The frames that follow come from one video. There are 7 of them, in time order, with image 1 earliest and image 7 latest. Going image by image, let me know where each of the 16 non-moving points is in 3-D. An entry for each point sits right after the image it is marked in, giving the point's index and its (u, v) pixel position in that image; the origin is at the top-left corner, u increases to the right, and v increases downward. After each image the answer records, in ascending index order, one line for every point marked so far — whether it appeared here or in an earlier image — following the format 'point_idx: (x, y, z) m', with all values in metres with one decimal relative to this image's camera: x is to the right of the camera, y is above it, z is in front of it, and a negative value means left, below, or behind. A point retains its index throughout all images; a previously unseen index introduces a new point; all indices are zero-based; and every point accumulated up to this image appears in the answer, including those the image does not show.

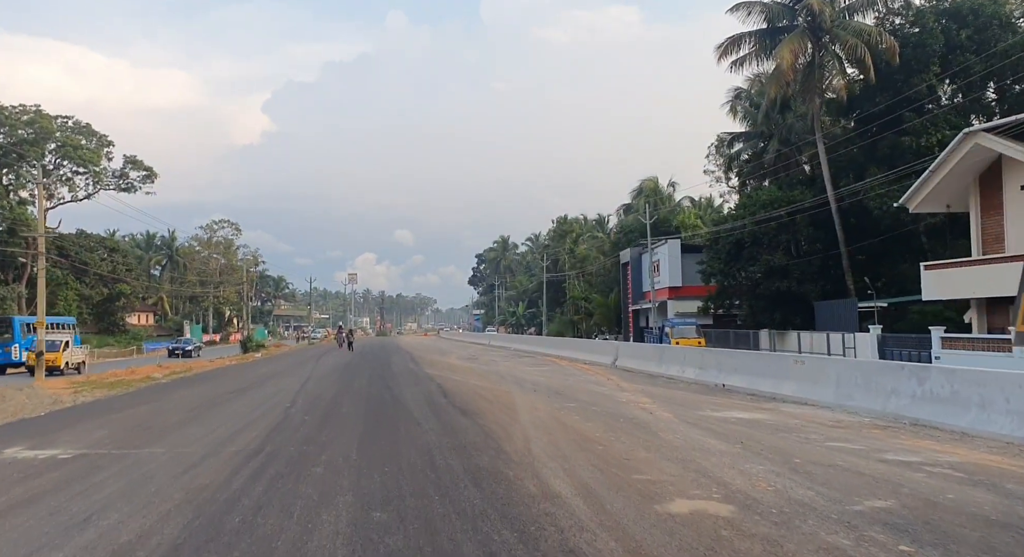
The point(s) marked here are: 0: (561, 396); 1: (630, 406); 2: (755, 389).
0: (+1.2, -3.0, +17.4) m
1: (+2.6, -2.9, +15.2) m
2: (+6.3, -2.9, +17.8) m
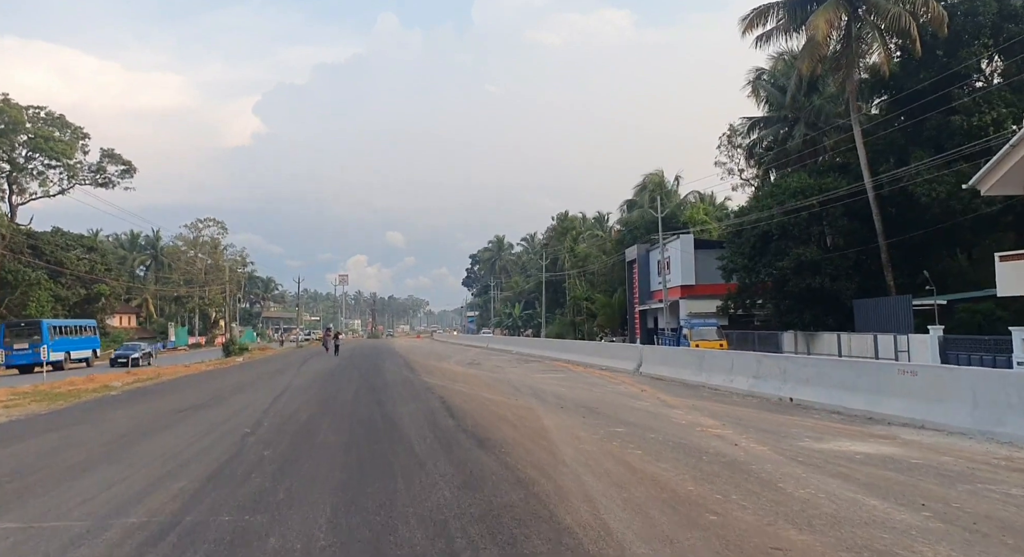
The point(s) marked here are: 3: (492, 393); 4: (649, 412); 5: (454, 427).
0: (+1.7, -2.8, +13.8) m
1: (+3.2, -2.6, +11.6) m
2: (+6.8, -2.6, +14.2) m
3: (-0.6, -3.2, +19.1) m
4: (+2.9, -2.8, +14.3) m
5: (-1.0, -2.7, +12.4) m
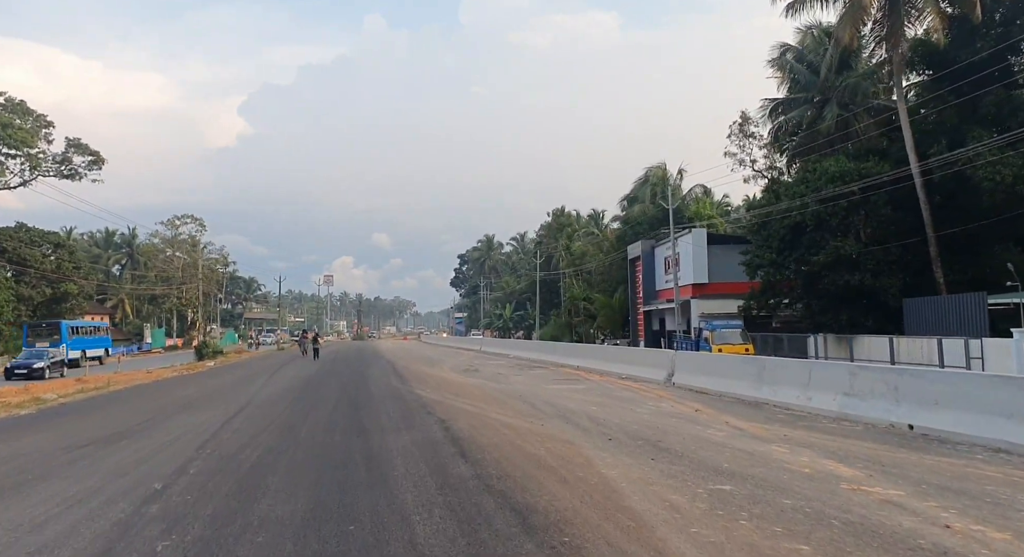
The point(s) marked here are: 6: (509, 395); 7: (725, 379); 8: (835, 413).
0: (+2.3, -2.5, +9.7) m
1: (+3.7, -2.4, +7.6) m
2: (+7.3, -2.4, +10.2) m
3: (-0.1, -2.9, +15.0) m
4: (+3.4, -2.6, +10.3) m
5: (-0.5, -2.4, +8.3) m
6: (-0.1, -3.3, +19.3) m
7: (+5.9, -2.8, +18.7) m
8: (+6.6, -2.7, +14.0) m
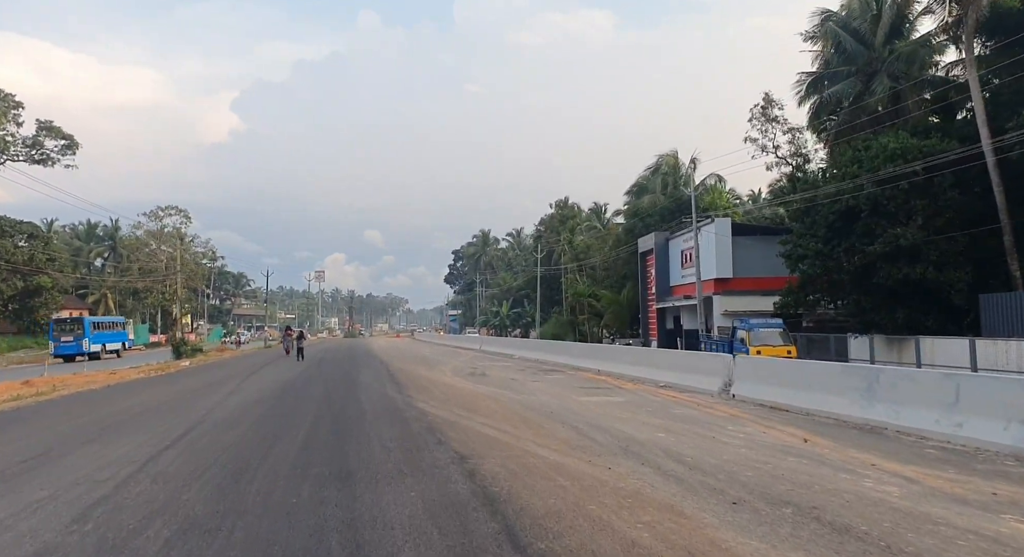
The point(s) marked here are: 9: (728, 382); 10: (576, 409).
0: (+3.0, -2.2, +5.7) m
1: (+4.5, -2.1, +3.5) m
2: (+8.1, -2.1, +6.2) m
3: (+0.5, -2.6, +10.9) m
4: (+4.1, -2.3, +6.3) m
5: (+0.3, -2.1, +4.2) m
6: (+0.5, -3.0, +15.2) m
7: (+6.5, -2.5, +14.7) m
8: (+7.3, -2.4, +10.0) m
9: (+5.7, -2.7, +18.3) m
10: (+1.4, -3.0, +15.4) m
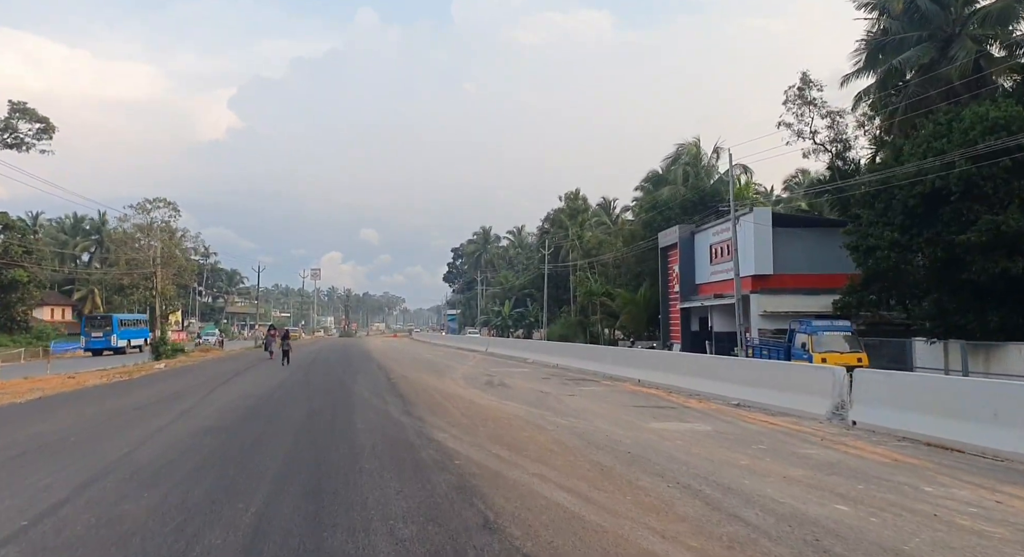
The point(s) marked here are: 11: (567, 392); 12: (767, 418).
0: (+3.9, -2.0, +1.2) m
1: (+5.4, -1.8, -0.9) m
2: (+9.0, -1.9, +1.8) m
3: (+1.4, -2.3, +6.4) m
4: (+5.0, -2.0, +1.8) m
5: (+1.2, -1.8, -0.3) m
6: (+1.4, -2.7, +10.7) m
7: (+7.4, -2.2, +10.3) m
8: (+8.2, -2.2, +5.6) m
9: (+6.6, -2.5, +13.9) m
10: (+2.3, -2.7, +10.9) m
11: (+1.6, -3.3, +19.9) m
12: (+5.3, -2.9, +14.3) m
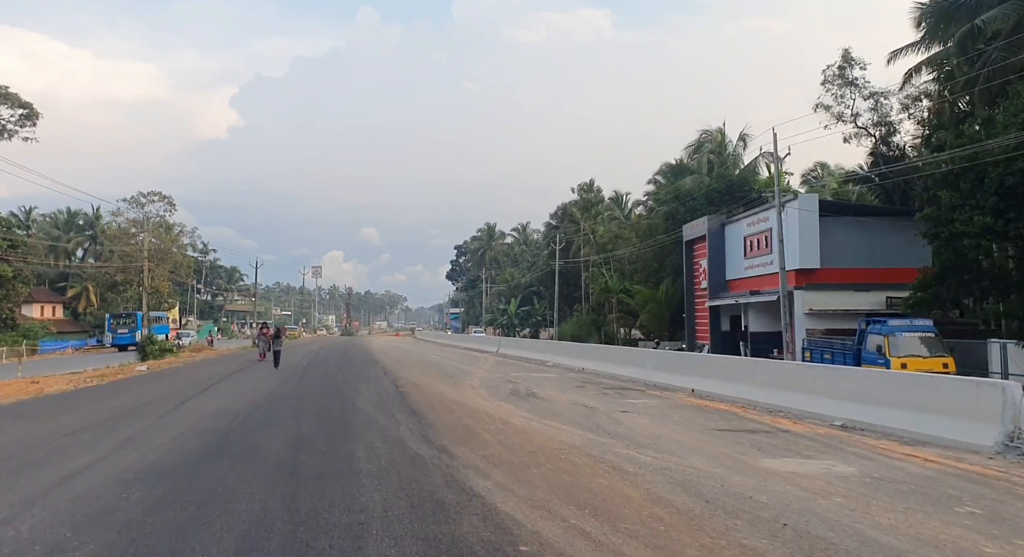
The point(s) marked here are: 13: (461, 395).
0: (+4.8, -1.7, -2.5) m
1: (+6.3, -1.6, -4.6) m
2: (+9.8, -1.7, -1.9) m
3: (+2.3, -2.1, +2.8) m
4: (+5.9, -1.8, -1.9) m
5: (+2.0, -1.6, -3.9) m
6: (+2.3, -2.4, +7.1) m
7: (+8.3, -2.0, +6.6) m
8: (+9.1, -2.0, +1.9) m
9: (+7.5, -2.2, +10.2) m
10: (+3.2, -2.4, +7.3) m
11: (+2.5, -3.1, +16.3) m
12: (+6.2, -2.6, +10.7) m
13: (-1.4, -3.2, +19.0) m
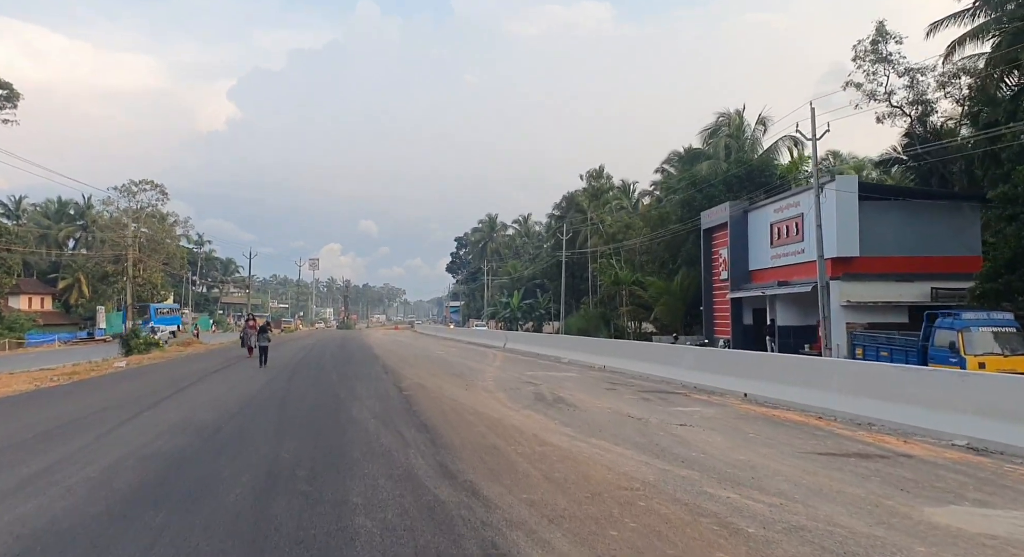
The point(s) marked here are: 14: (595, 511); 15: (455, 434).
0: (+5.4, -1.6, -5.3) m
1: (+6.9, -1.5, -7.4) m
2: (+10.5, -1.6, -4.7) m
3: (+2.9, -1.9, 0.0) m
4: (+6.5, -1.7, -4.7) m
5: (+2.7, -1.5, -6.8) m
6: (+2.9, -2.2, +4.3) m
7: (+8.9, -1.8, +3.8) m
8: (+9.7, -1.8, -0.9) m
9: (+8.1, -2.0, +7.4) m
10: (+3.8, -2.2, +4.5) m
11: (+3.0, -2.7, +13.5) m
12: (+6.8, -2.4, +7.9) m
13: (-0.8, -2.9, +16.2) m
14: (+0.8, -2.3, +6.8) m
15: (-0.9, -2.6, +11.1) m
